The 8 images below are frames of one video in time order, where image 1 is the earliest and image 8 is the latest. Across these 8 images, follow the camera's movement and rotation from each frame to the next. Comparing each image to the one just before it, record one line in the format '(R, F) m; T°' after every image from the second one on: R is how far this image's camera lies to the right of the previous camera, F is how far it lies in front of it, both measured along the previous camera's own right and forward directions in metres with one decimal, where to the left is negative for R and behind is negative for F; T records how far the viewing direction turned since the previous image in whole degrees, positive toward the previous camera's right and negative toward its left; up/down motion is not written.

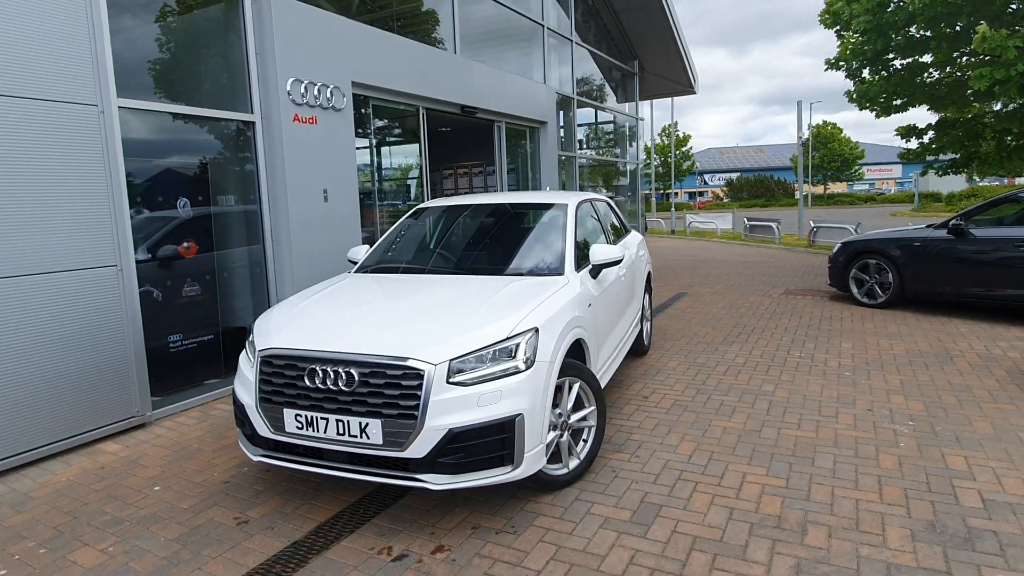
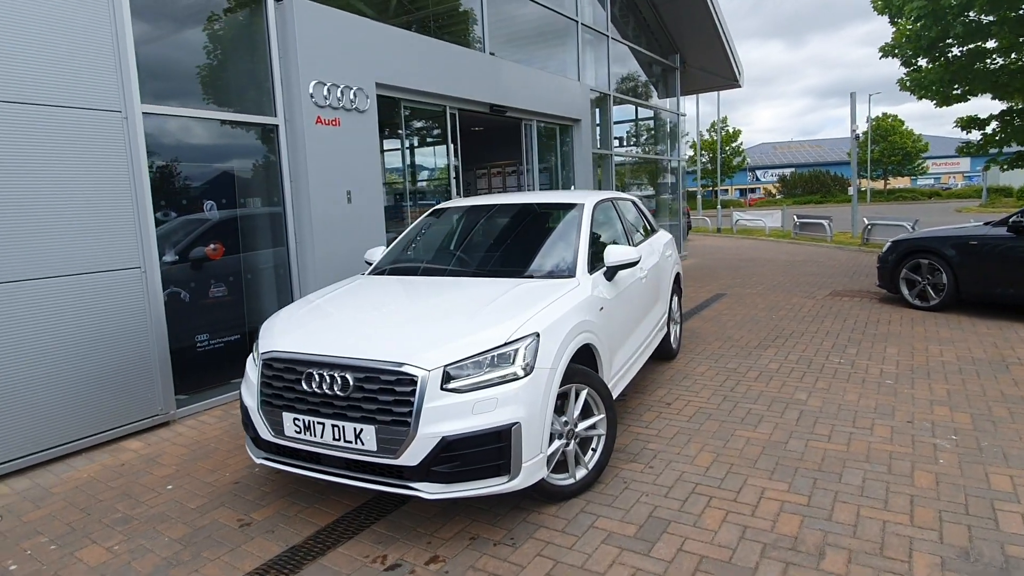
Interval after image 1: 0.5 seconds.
(+0.3, +0.1) m; -4°
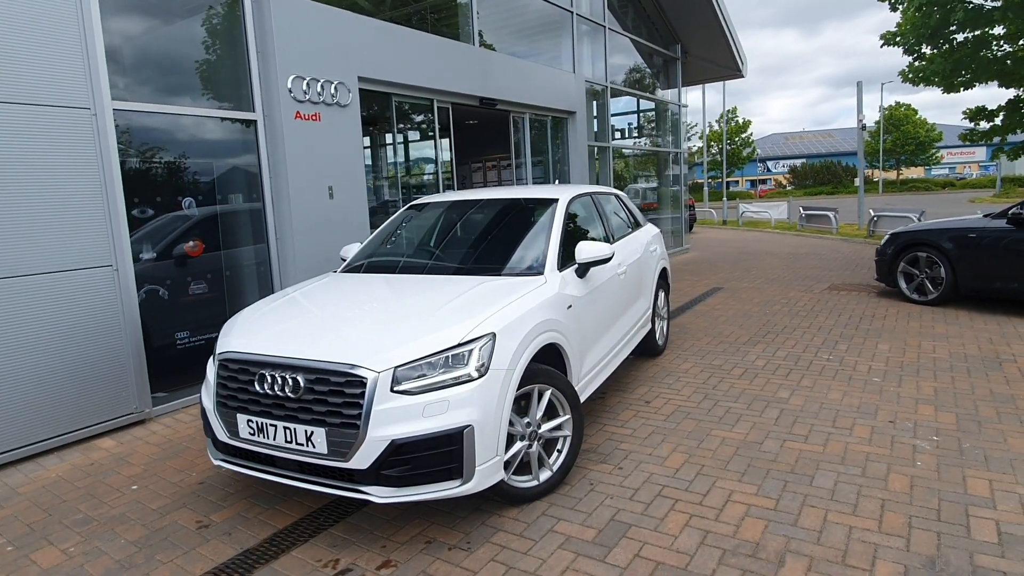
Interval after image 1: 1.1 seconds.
(+0.3, +0.1) m; -1°
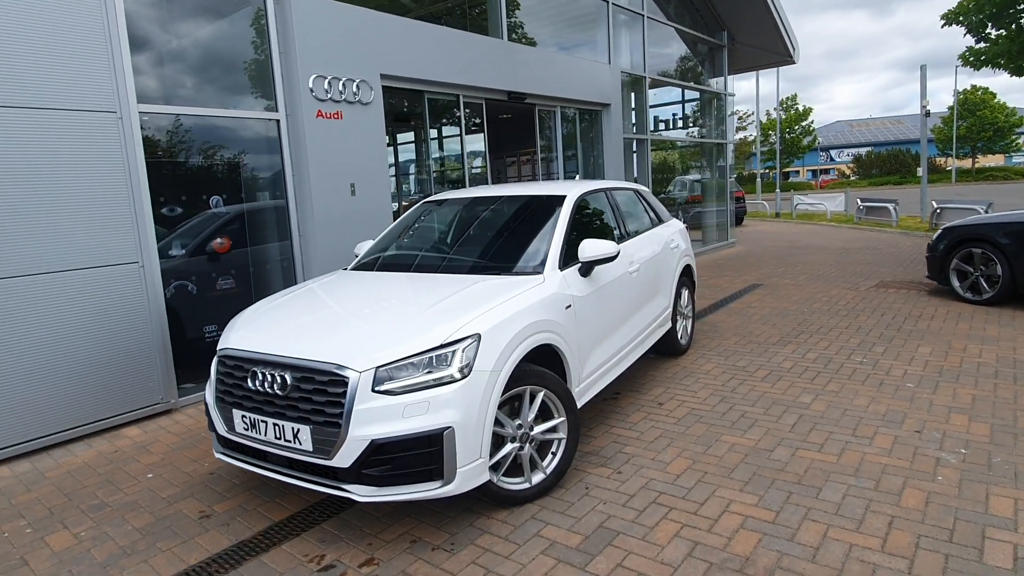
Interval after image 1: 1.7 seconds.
(+0.3, +0.1) m; -5°
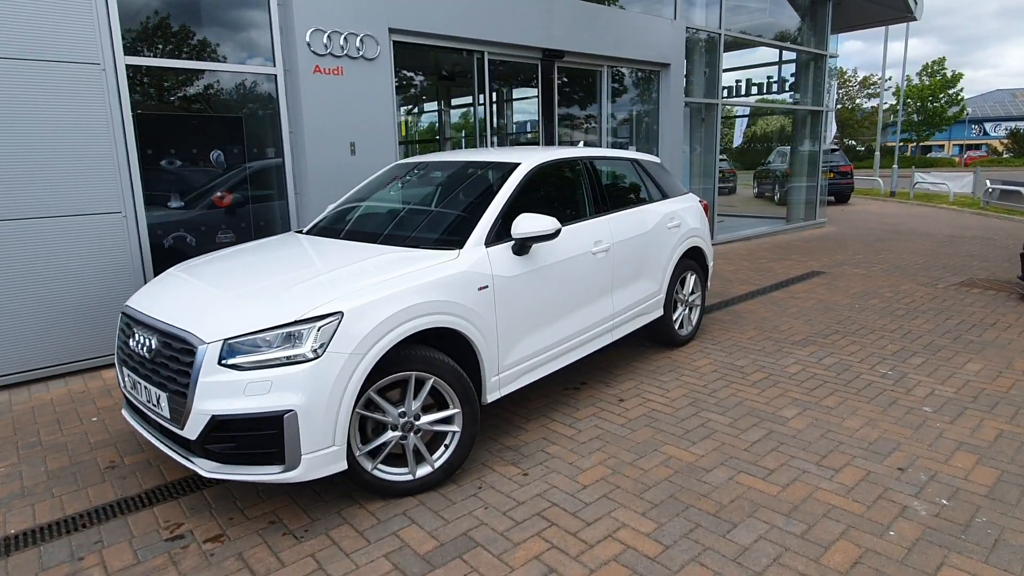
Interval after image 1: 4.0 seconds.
(+1.1, +0.5) m; -10°
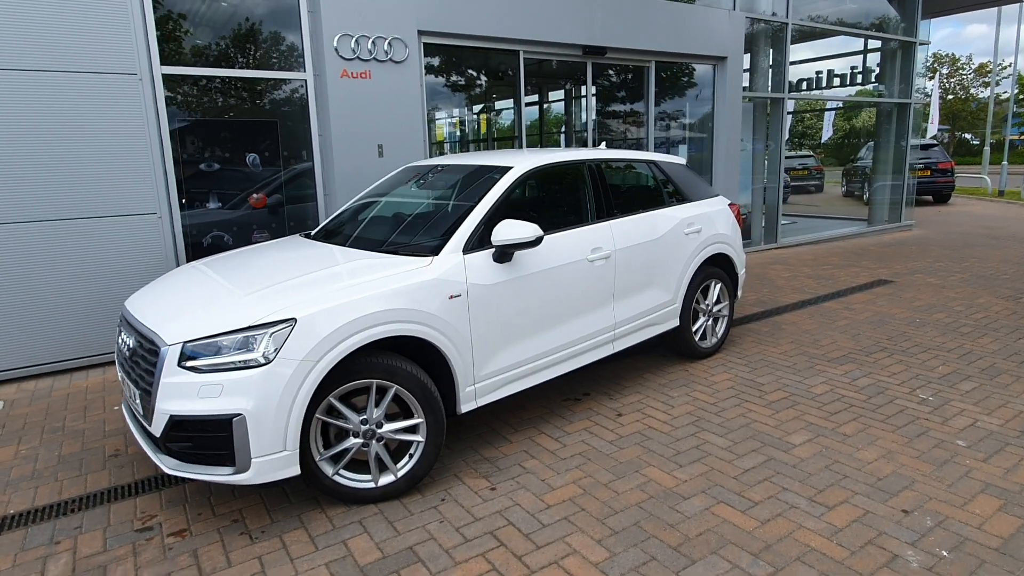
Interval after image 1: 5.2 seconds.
(+0.6, +0.1) m; -8°
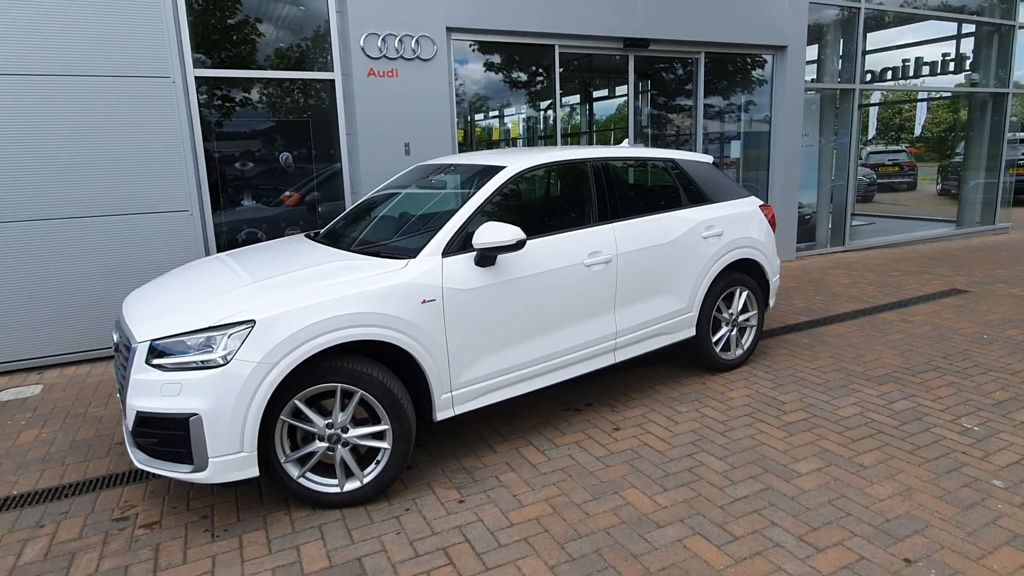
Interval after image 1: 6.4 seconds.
(+0.5, +0.2) m; -7°
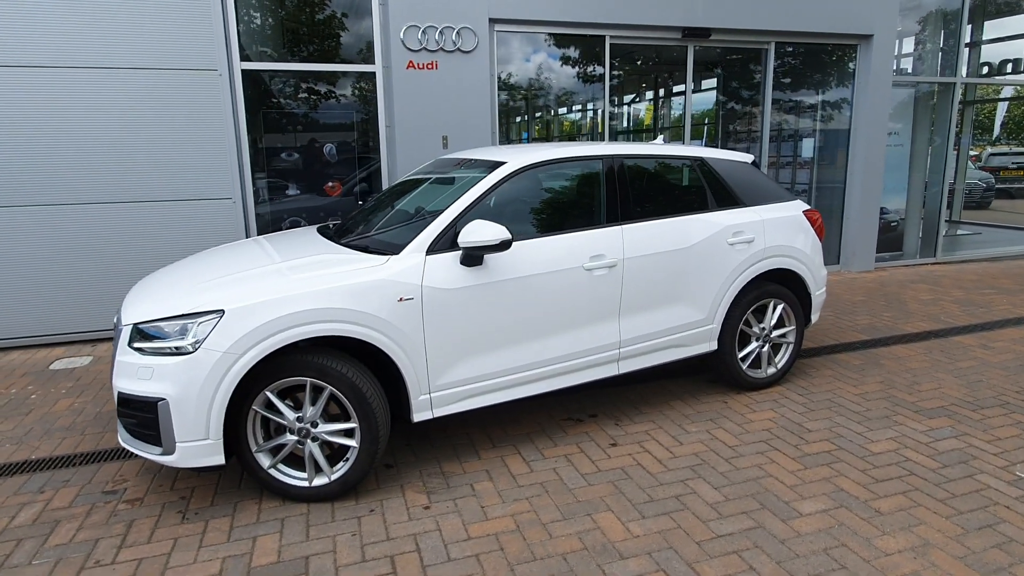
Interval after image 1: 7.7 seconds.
(+0.5, +0.2) m; -8°
